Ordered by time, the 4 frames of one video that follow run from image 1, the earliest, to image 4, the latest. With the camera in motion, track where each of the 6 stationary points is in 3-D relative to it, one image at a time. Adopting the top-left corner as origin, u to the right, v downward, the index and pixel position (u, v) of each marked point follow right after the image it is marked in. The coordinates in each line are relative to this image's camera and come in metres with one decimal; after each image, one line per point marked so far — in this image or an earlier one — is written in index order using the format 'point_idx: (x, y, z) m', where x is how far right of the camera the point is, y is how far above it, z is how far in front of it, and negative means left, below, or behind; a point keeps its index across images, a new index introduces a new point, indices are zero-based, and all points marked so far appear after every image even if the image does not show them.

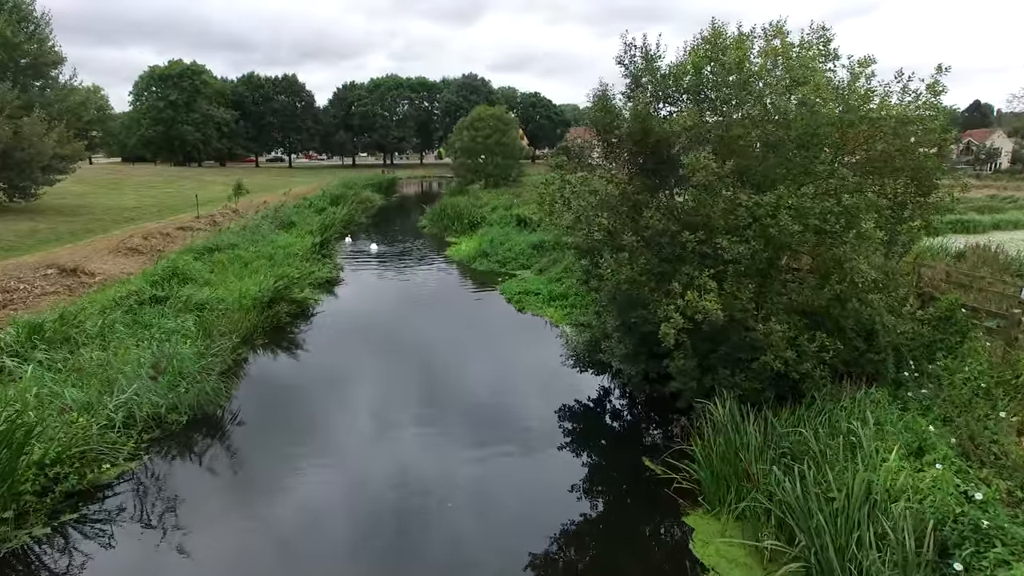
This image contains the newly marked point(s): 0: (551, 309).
0: (+0.9, -0.5, +16.2) m
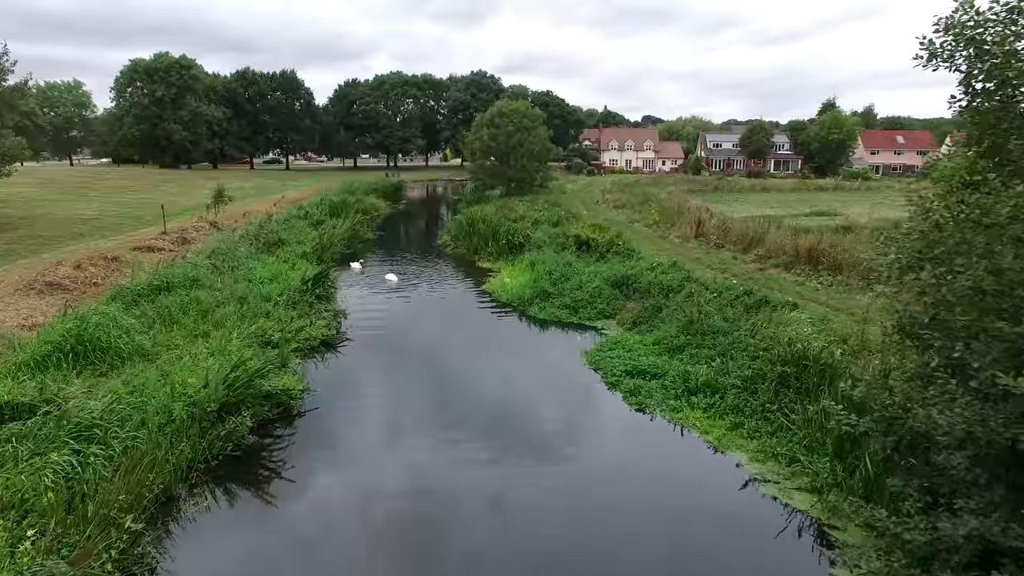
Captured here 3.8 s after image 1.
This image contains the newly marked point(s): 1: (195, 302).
0: (+2.5, -1.7, +9.8) m
1: (-6.6, -0.3, +14.2) m
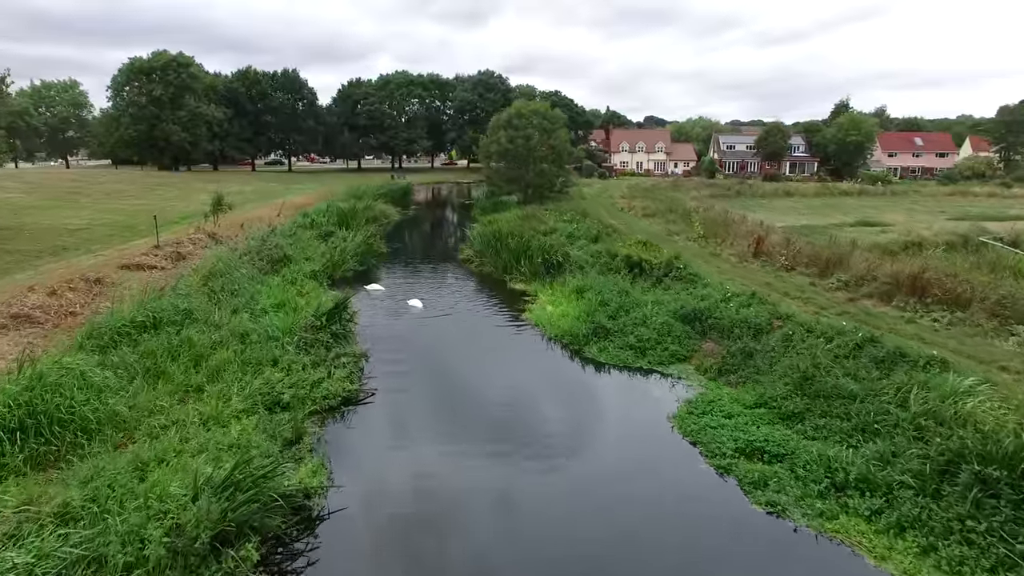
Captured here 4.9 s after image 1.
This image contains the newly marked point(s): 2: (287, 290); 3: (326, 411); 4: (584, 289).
0: (+3.5, -2.4, +7.3) m
1: (-5.6, -1.0, +11.7) m
2: (-5.8, -0.1, +17.5) m
3: (-2.9, -1.9, +10.7) m
4: (+1.7, 0.0, +16.4) m
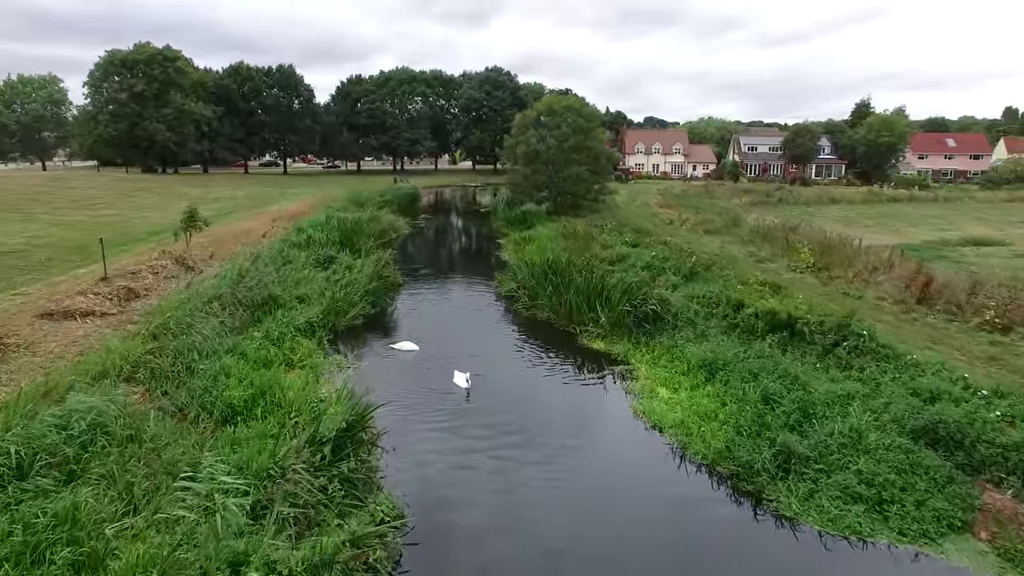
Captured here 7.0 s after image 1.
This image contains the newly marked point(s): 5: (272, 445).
0: (+5.1, -3.6, +1.8) m
1: (-4.0, -2.2, +6.1) m
2: (-4.2, -1.3, +11.9) m
3: (-1.4, -3.1, +5.1) m
4: (+3.3, -1.2, +10.9) m
5: (-2.8, -1.8, +8.1) m
